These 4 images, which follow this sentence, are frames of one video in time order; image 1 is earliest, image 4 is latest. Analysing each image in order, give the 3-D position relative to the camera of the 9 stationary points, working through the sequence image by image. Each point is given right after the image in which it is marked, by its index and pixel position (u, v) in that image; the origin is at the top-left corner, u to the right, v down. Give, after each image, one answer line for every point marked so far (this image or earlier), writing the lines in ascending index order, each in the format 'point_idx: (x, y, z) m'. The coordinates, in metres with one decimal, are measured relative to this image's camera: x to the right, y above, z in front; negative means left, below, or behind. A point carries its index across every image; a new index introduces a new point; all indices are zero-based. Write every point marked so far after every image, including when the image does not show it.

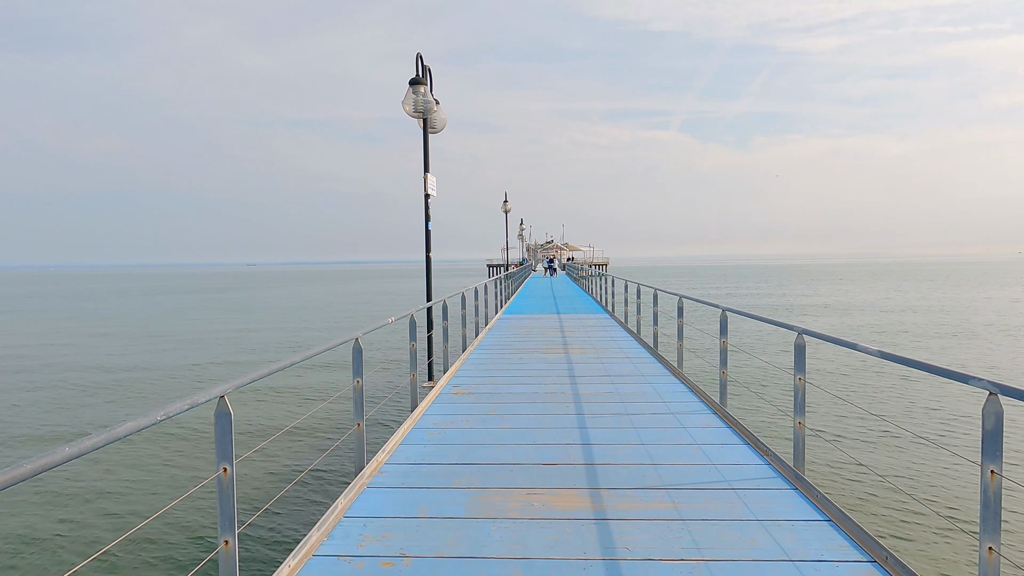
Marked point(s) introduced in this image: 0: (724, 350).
0: (+1.7, -0.5, +5.6) m
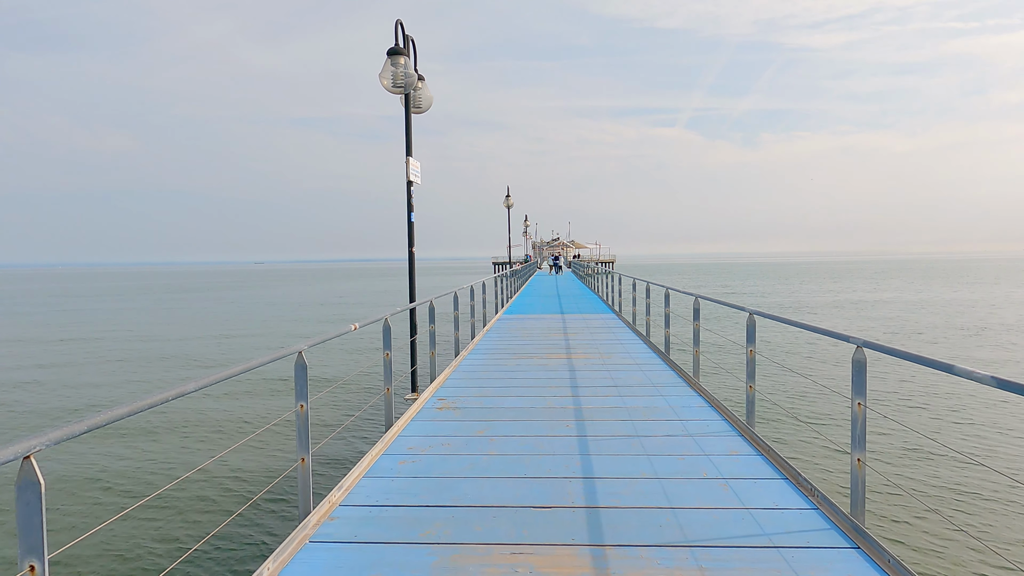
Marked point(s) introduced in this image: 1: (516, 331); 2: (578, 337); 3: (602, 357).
0: (+1.6, -0.5, +4.7) m
1: (+0.1, -0.6, +10.7) m
2: (+0.9, -0.7, +9.8) m
3: (+1.0, -0.8, +8.1) m
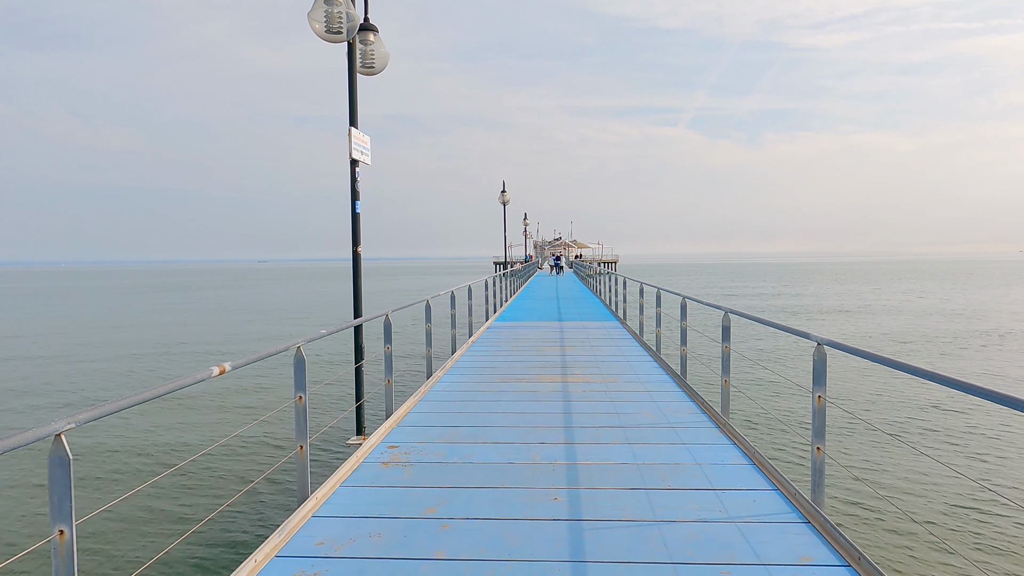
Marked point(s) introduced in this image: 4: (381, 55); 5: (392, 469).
0: (+1.4, -0.6, +3.3) m
1: (-0.1, -0.7, +9.2) m
2: (+0.7, -0.8, +8.4) m
3: (+0.9, -0.9, +6.6) m
4: (-1.0, +1.7, +5.2) m
5: (-0.7, -1.0, +4.1) m
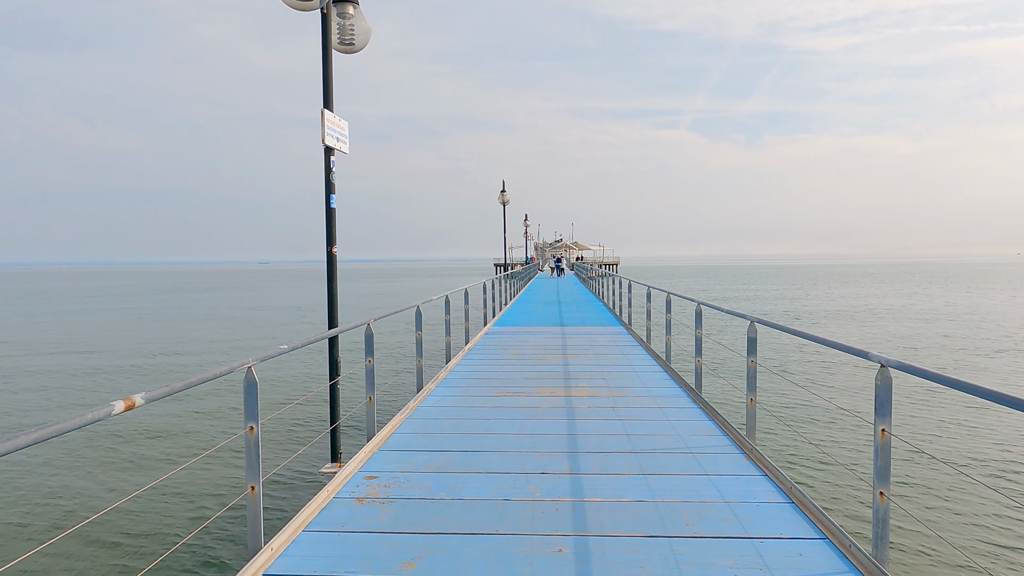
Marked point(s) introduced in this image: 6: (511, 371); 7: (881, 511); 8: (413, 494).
0: (+1.4, -0.6, +2.7) m
1: (-0.1, -0.8, +8.6) m
2: (+0.7, -0.8, +7.8) m
3: (+0.8, -0.9, +6.0) m
4: (-1.0, +1.7, +4.6) m
5: (-0.7, -1.1, +3.5) m
6: (0.0, -0.8, +7.2) m
7: (+1.4, -0.9, +2.7) m
8: (-0.5, -1.0, +3.7) m
